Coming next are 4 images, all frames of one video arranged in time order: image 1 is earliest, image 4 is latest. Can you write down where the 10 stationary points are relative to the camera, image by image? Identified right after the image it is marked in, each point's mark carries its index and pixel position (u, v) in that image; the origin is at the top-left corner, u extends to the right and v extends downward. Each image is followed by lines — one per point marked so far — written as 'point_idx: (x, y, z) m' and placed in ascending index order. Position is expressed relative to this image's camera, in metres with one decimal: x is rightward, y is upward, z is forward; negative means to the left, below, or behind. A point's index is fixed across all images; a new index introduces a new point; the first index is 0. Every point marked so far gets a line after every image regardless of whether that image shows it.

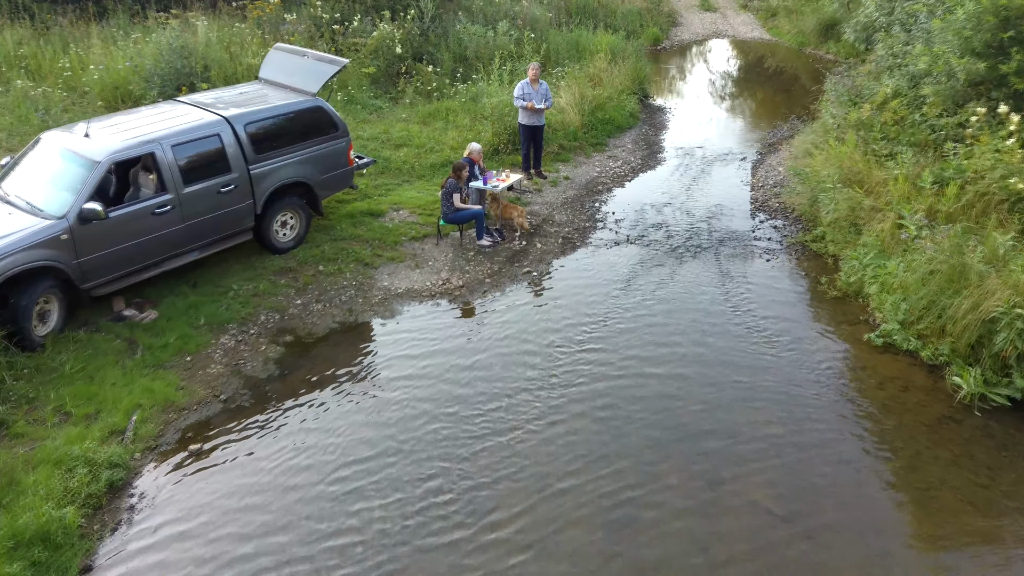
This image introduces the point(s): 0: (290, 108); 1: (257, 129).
0: (-2.7, +2.2, +8.9) m
1: (-3.0, +1.9, +8.6) m
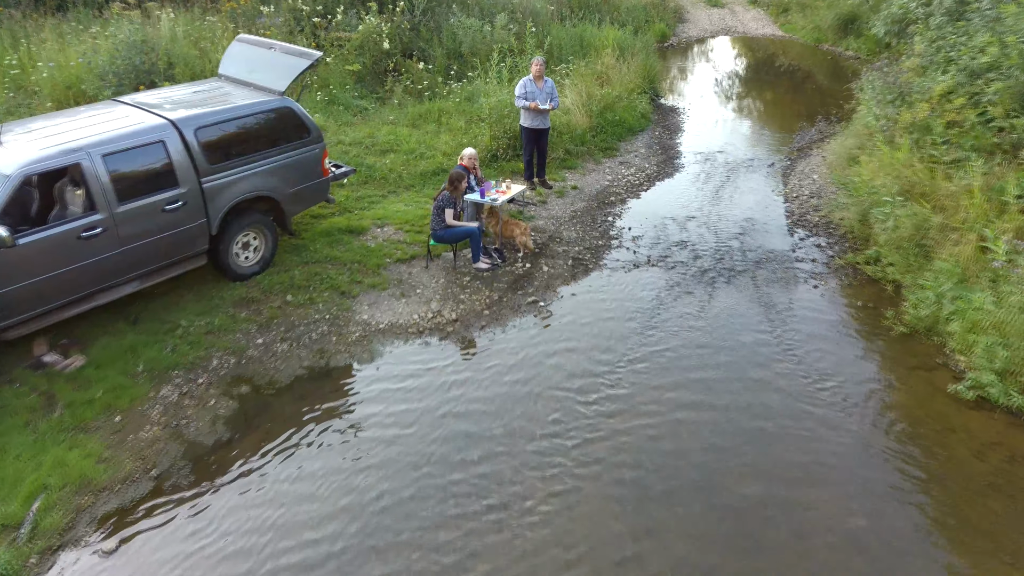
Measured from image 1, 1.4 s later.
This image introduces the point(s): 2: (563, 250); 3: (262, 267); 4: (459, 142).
0: (-2.7, +1.9, +7.6) m
1: (-2.9, +1.5, +7.2) m
2: (+0.6, +0.5, +8.6) m
3: (-2.7, +0.2, +7.9) m
4: (-0.8, +2.2, +11.1) m
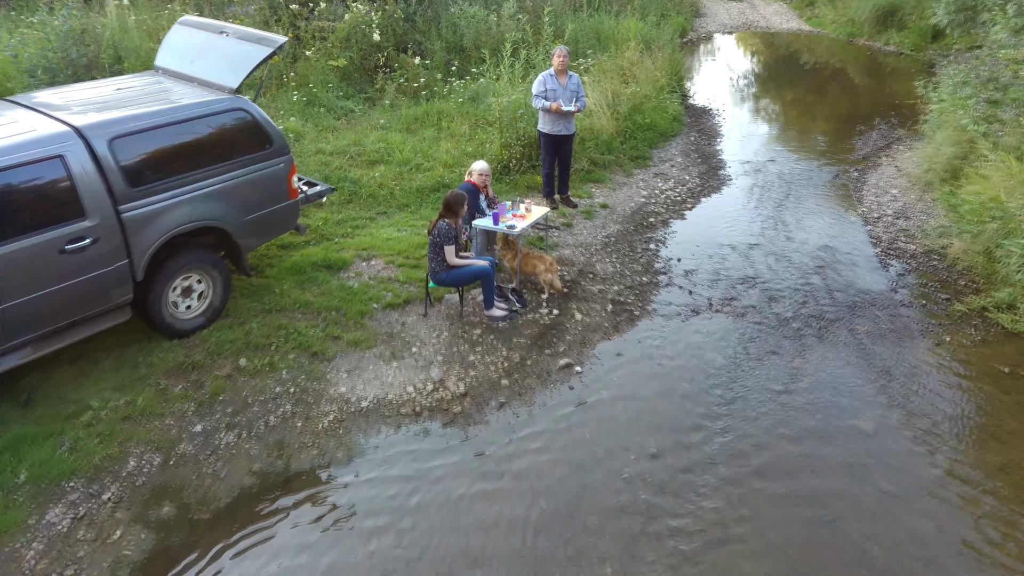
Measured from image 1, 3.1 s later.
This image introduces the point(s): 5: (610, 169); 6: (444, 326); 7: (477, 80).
0: (-2.5, +1.4, +5.7) m
1: (-2.7, +1.0, +5.3) m
2: (+0.8, 0.0, +6.8) m
3: (-2.5, -0.3, +6.0) m
4: (-0.6, +1.7, +9.3) m
5: (+1.3, +1.5, +9.5) m
6: (-0.6, -0.3, +6.2) m
7: (-0.5, +3.2, +11.3) m
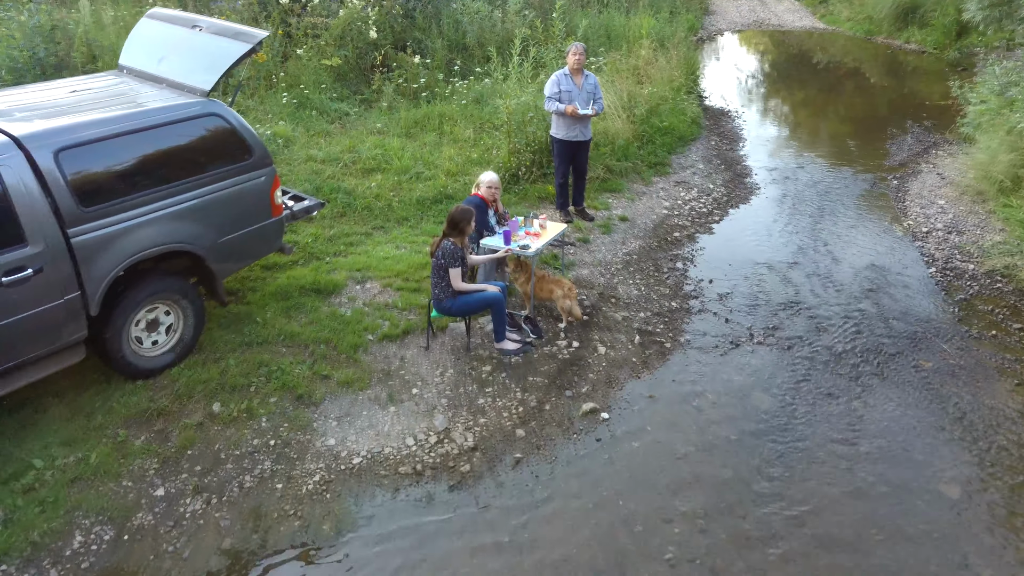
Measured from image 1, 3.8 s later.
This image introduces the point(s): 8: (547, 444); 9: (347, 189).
0: (-2.4, +1.2, +5.0) m
1: (-2.6, +0.8, +4.6) m
2: (+0.9, -0.2, +6.0) m
3: (-2.4, -0.5, +5.2) m
4: (-0.5, +1.5, +8.5) m
5: (+1.4, +1.3, +8.7) m
6: (-0.5, -0.5, +5.4) m
7: (-0.4, +3.0, +10.5) m
8: (+0.2, -1.0, +4.7) m
9: (-1.7, +1.1, +7.8) m
